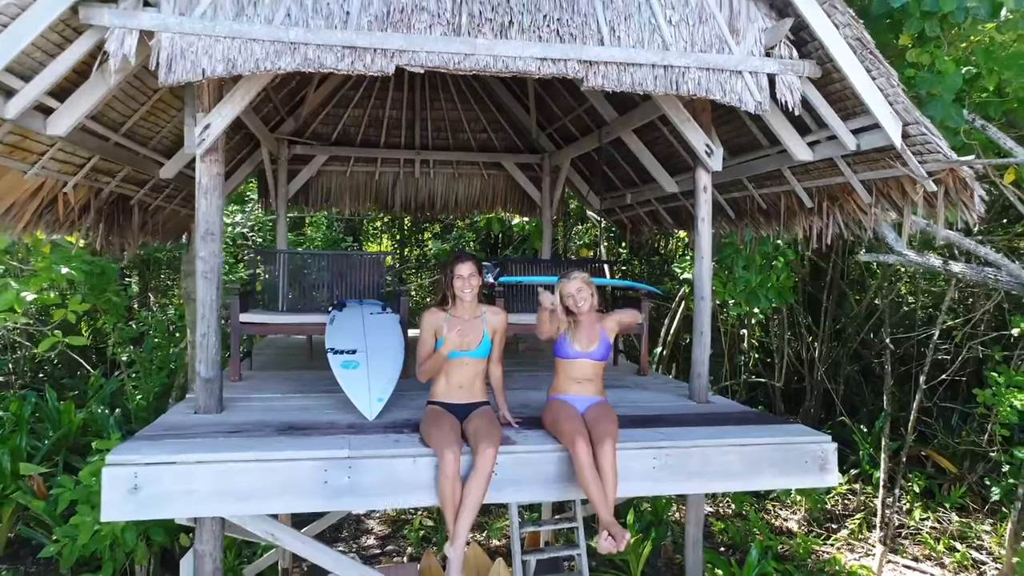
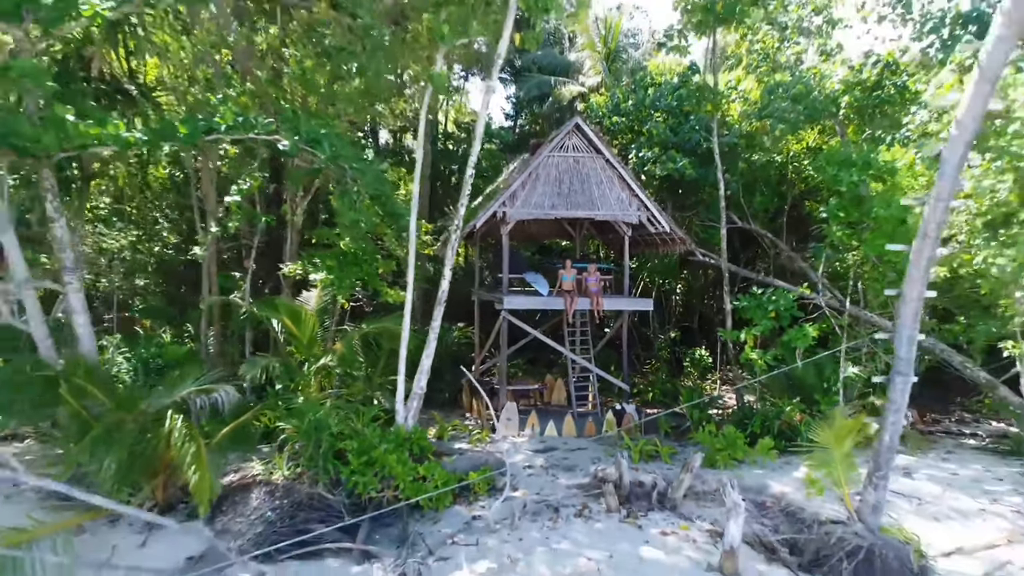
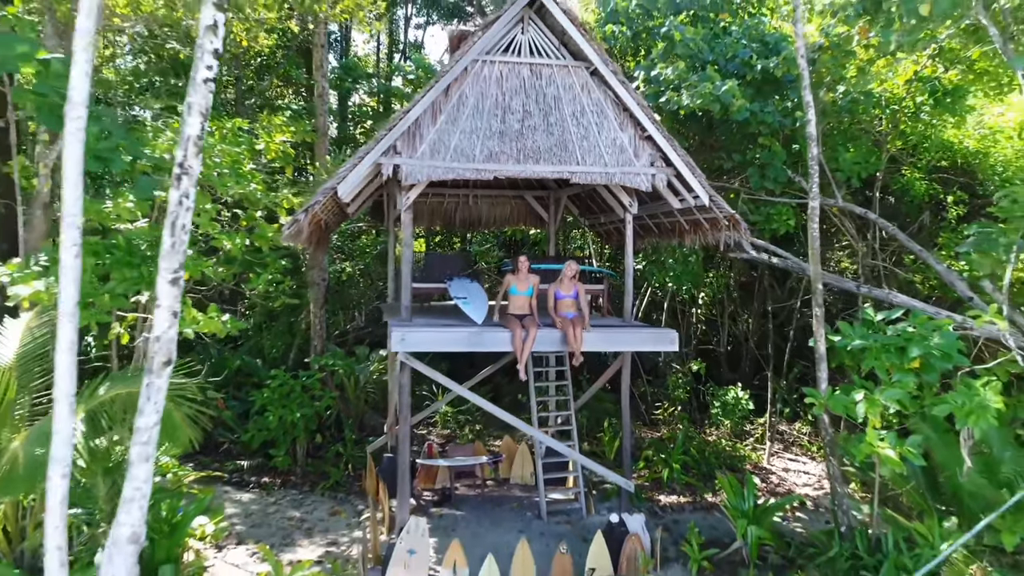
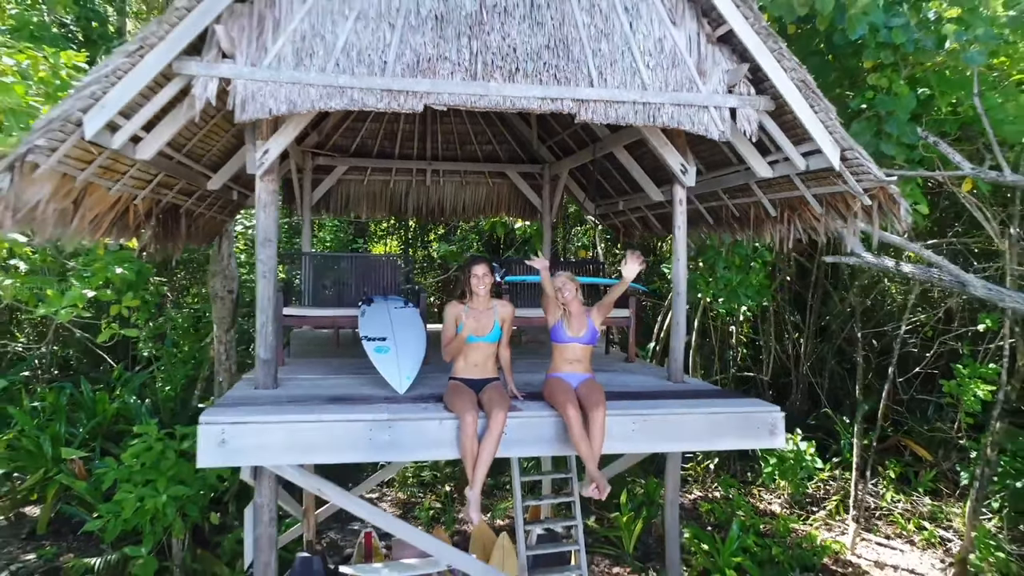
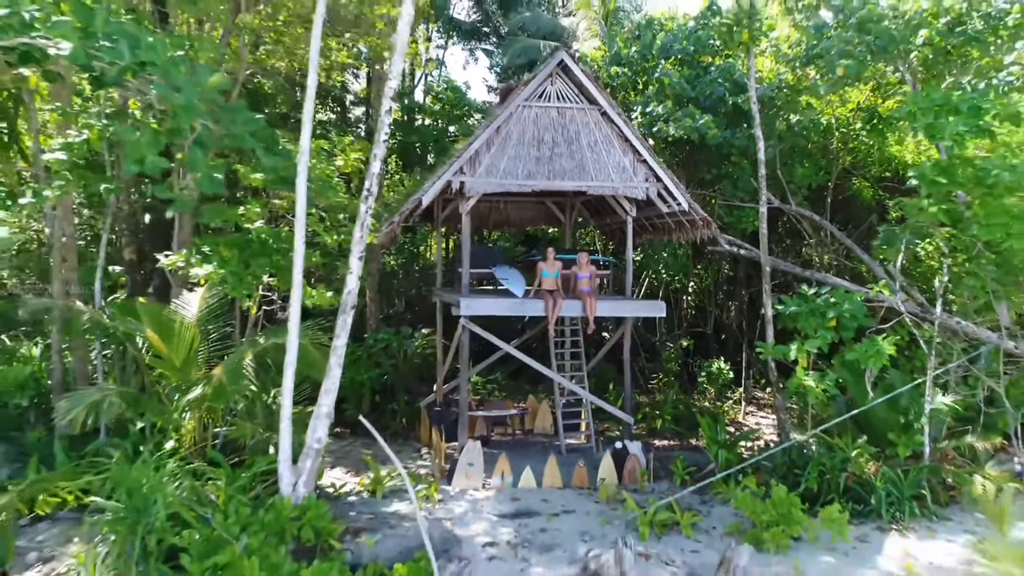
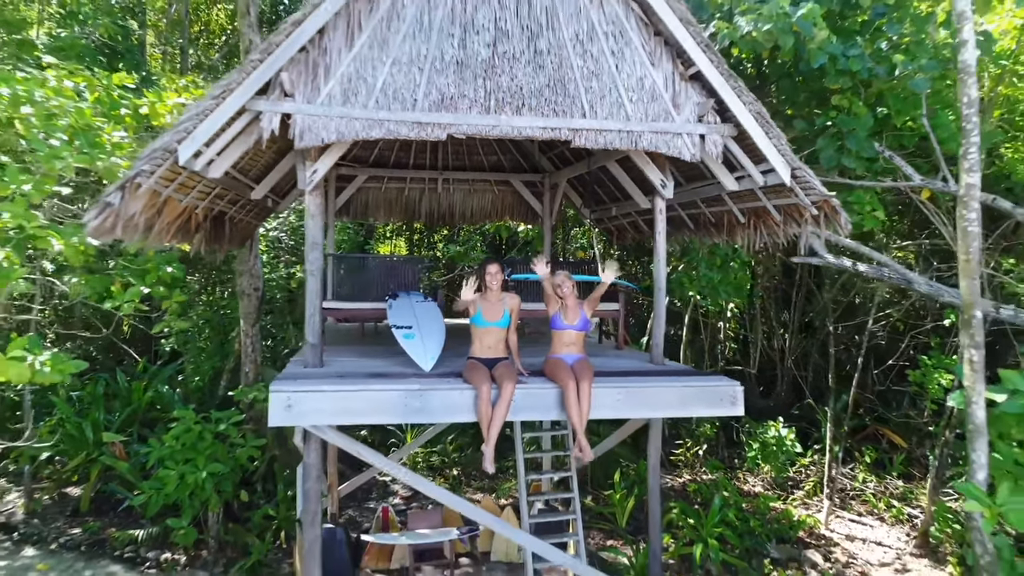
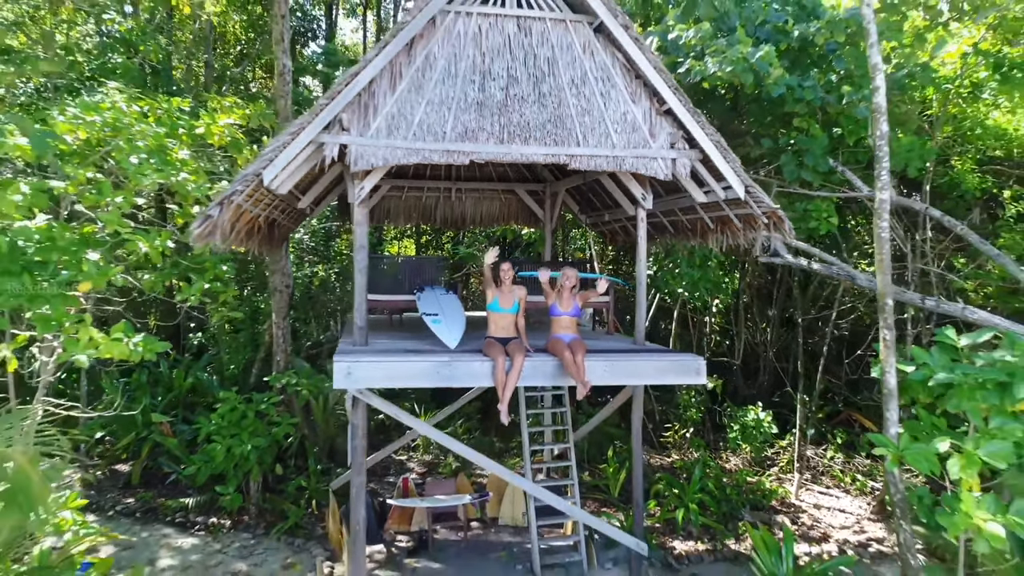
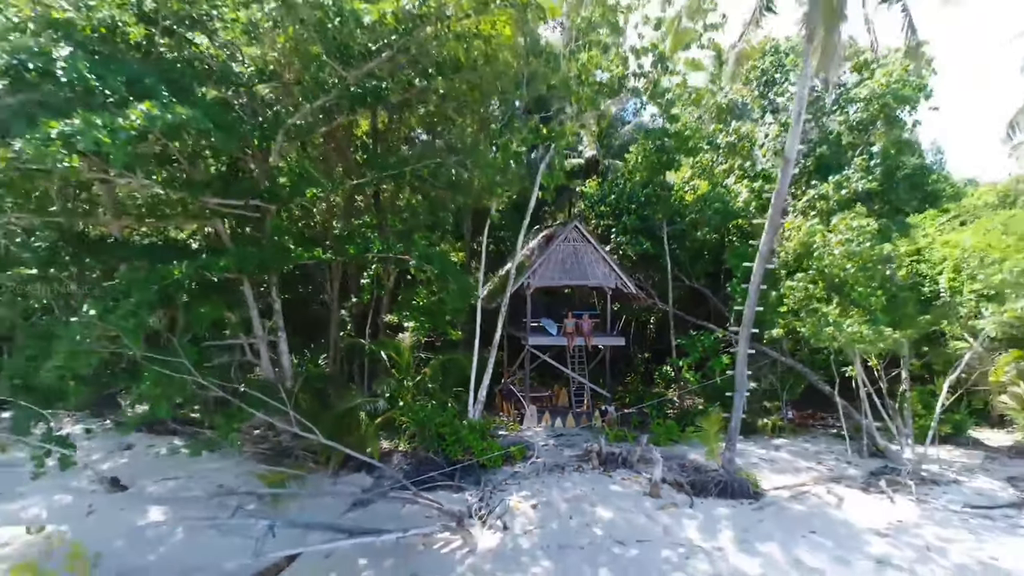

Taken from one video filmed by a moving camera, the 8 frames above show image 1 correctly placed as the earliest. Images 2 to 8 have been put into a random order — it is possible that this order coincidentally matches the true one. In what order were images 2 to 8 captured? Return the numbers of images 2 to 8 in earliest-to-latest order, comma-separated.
4, 6, 7, 3, 5, 2, 8
